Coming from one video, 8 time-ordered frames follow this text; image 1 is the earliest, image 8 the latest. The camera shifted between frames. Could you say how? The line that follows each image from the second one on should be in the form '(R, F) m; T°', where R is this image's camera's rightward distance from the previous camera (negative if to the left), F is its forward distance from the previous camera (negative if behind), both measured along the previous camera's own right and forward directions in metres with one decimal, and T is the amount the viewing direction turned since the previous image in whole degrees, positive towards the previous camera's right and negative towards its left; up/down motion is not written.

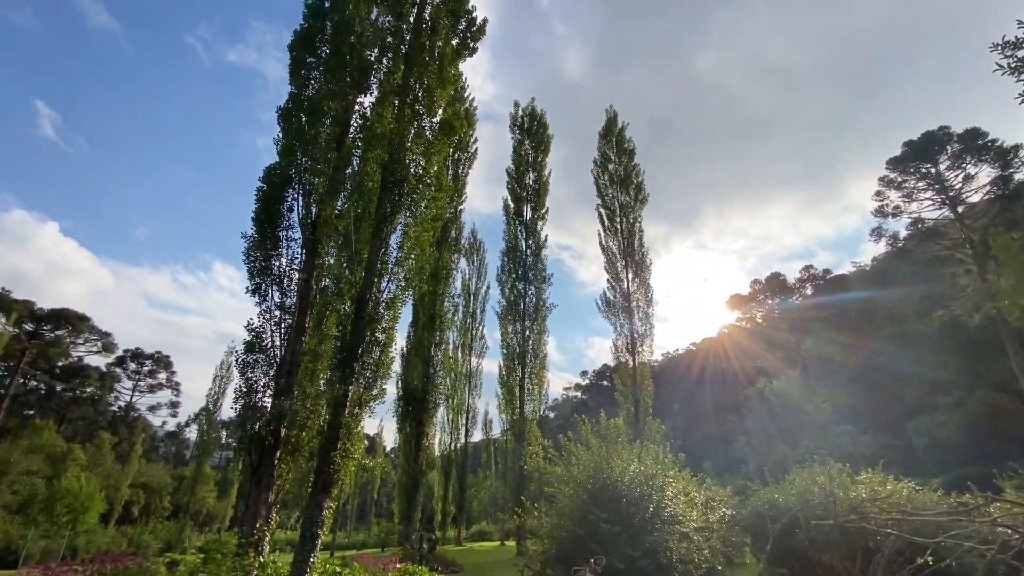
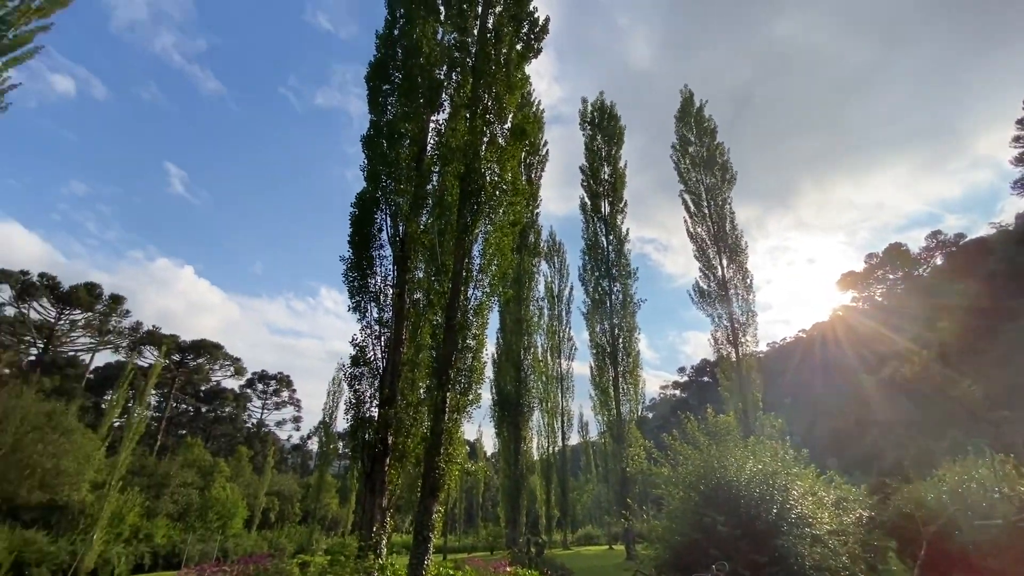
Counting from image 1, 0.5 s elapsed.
(0.0, +0.1) m; -10°
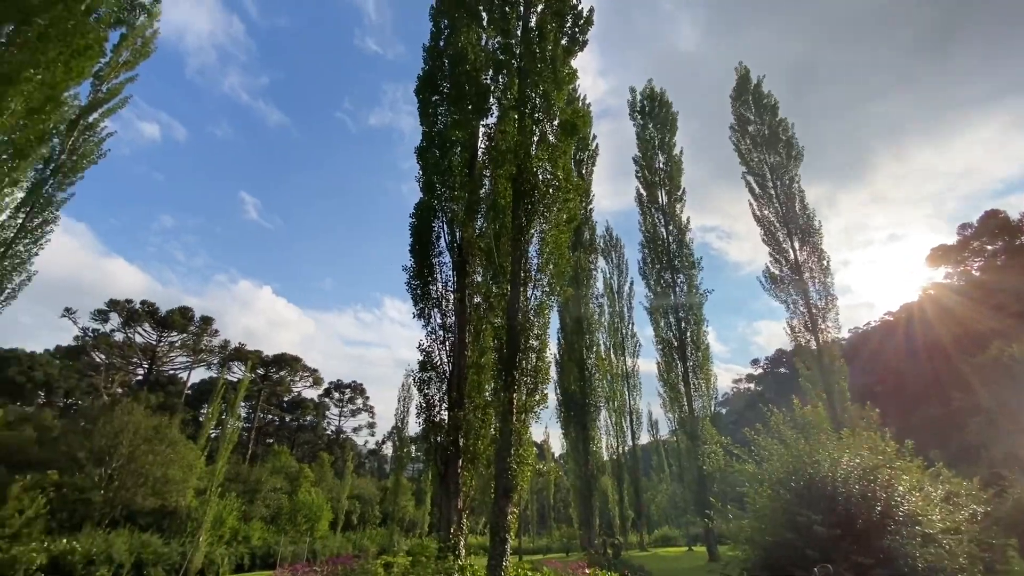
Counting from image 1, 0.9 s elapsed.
(0.0, 0.0) m; -7°
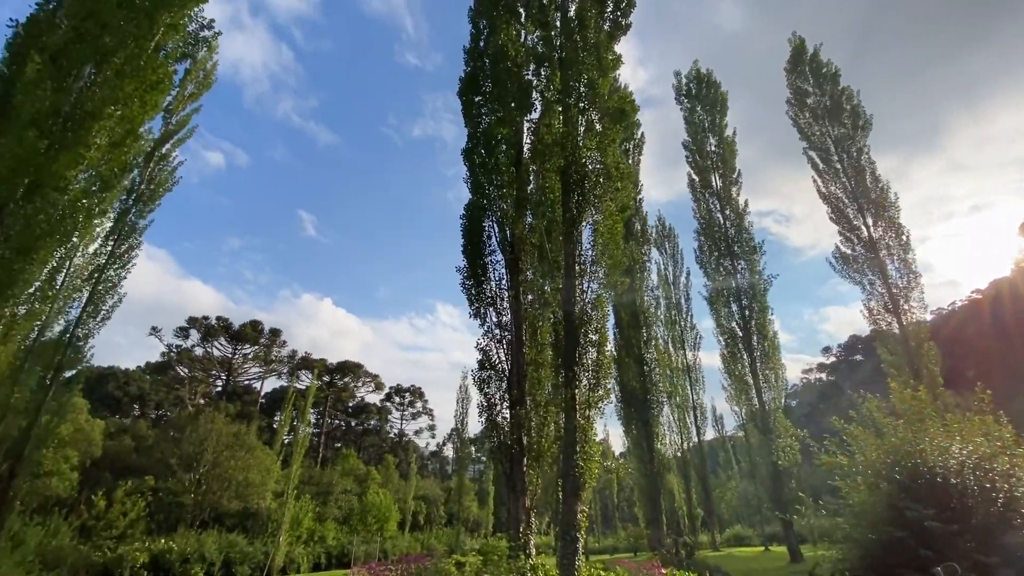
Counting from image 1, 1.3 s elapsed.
(-0.1, +0.1) m; -6°
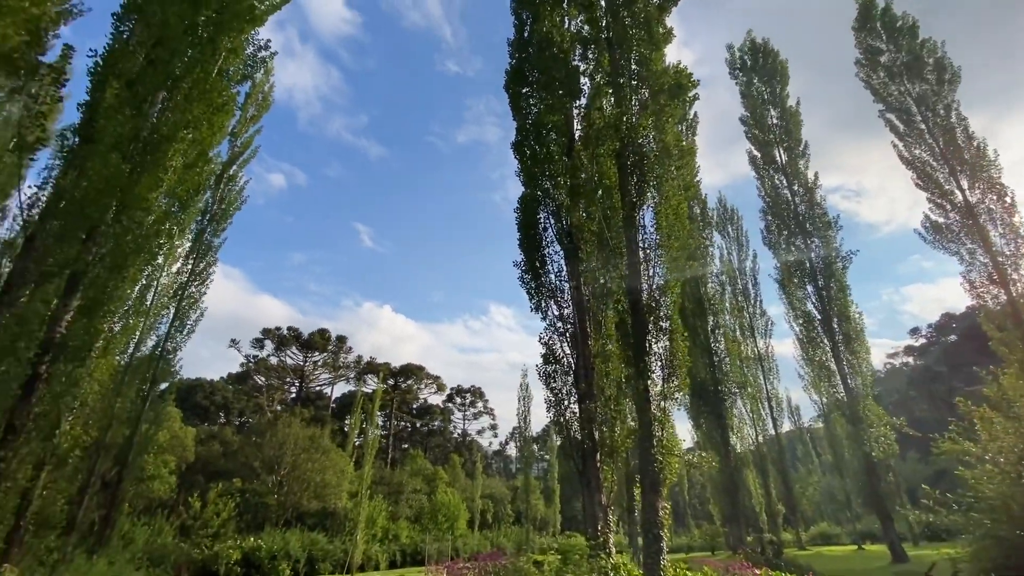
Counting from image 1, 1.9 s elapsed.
(-0.2, +0.2) m; -6°
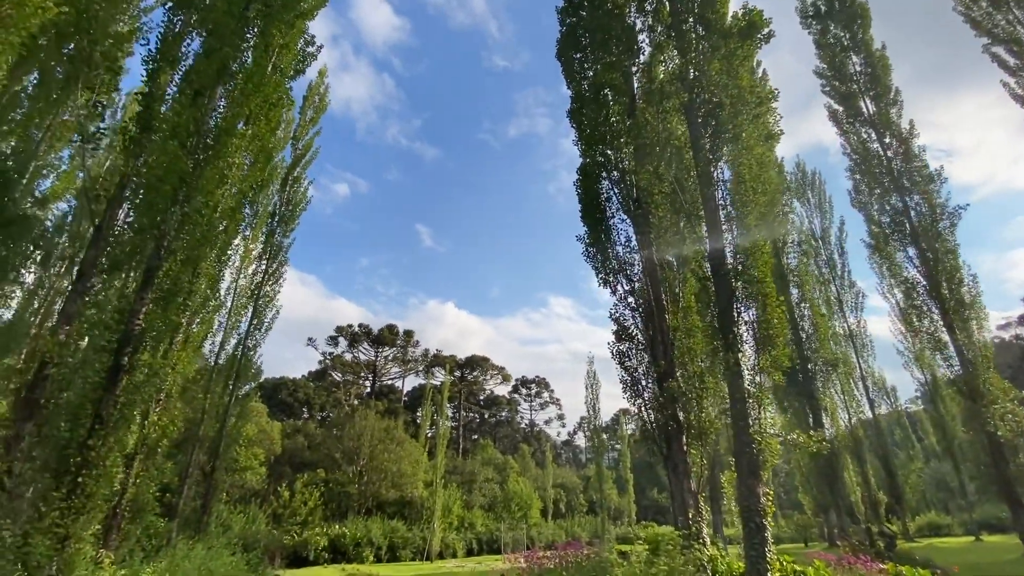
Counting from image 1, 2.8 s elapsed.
(-0.1, +0.5) m; -7°
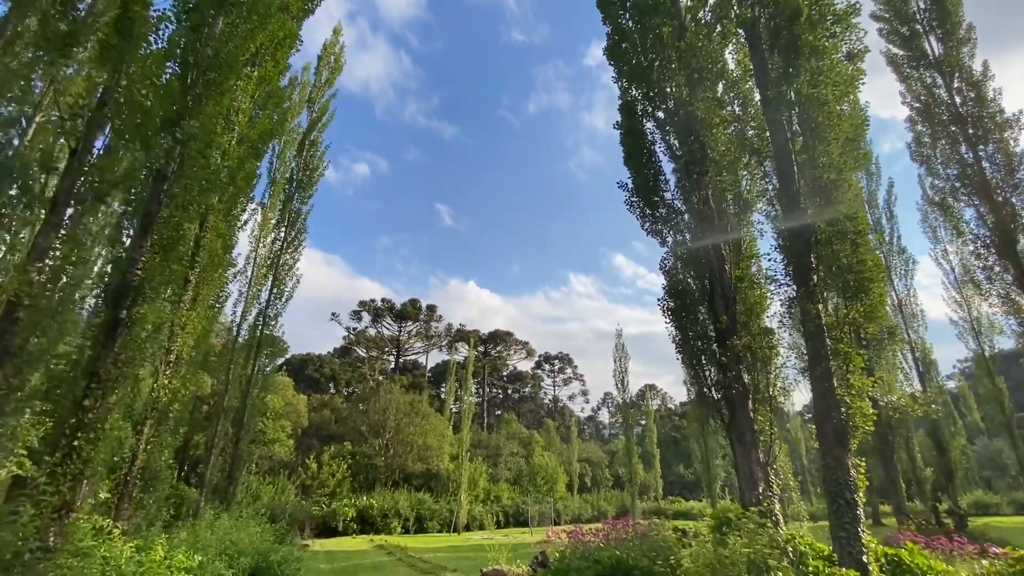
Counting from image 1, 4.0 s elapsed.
(-0.2, +0.8) m; -3°
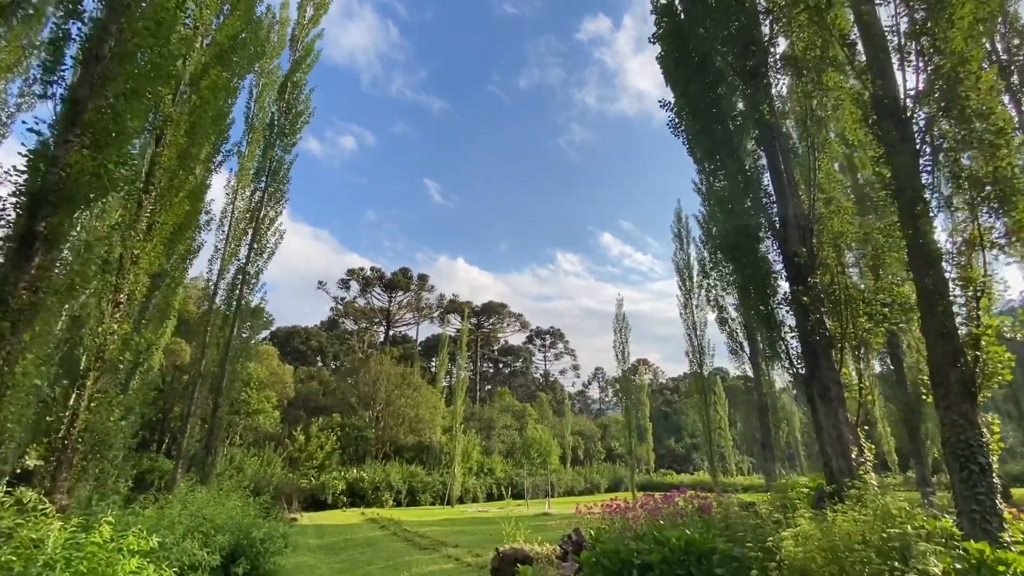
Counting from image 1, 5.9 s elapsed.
(-0.5, +1.2) m; +1°
